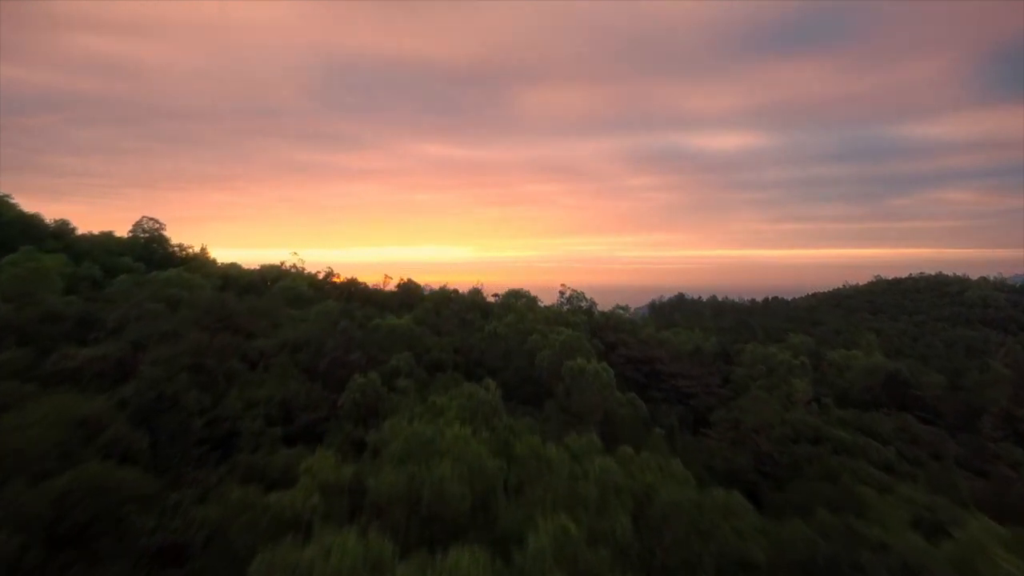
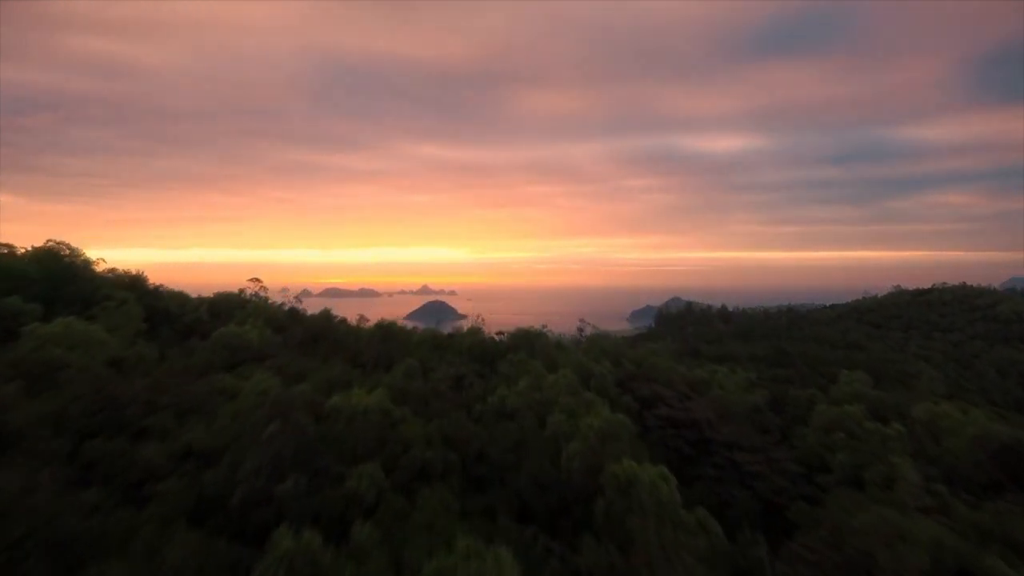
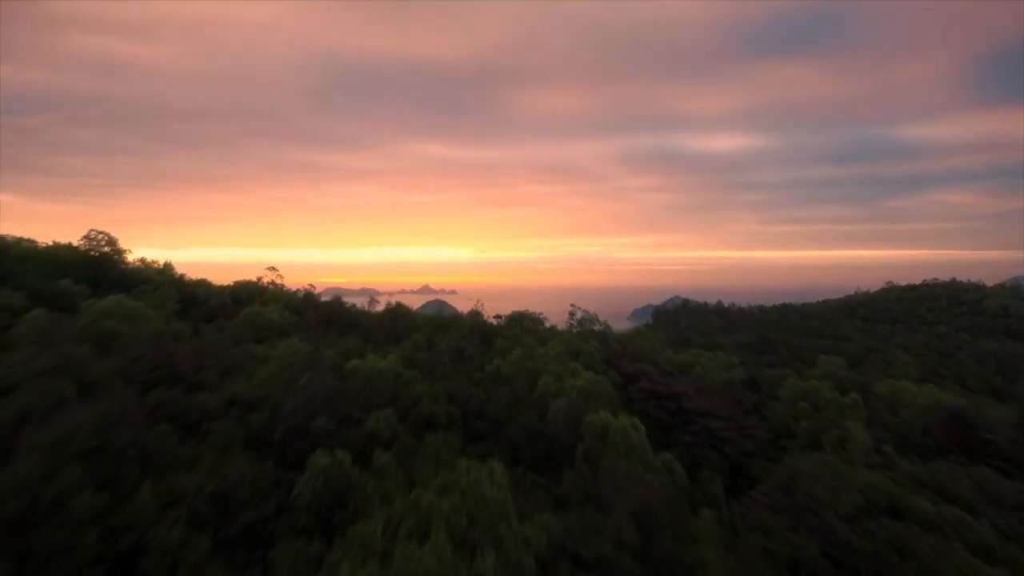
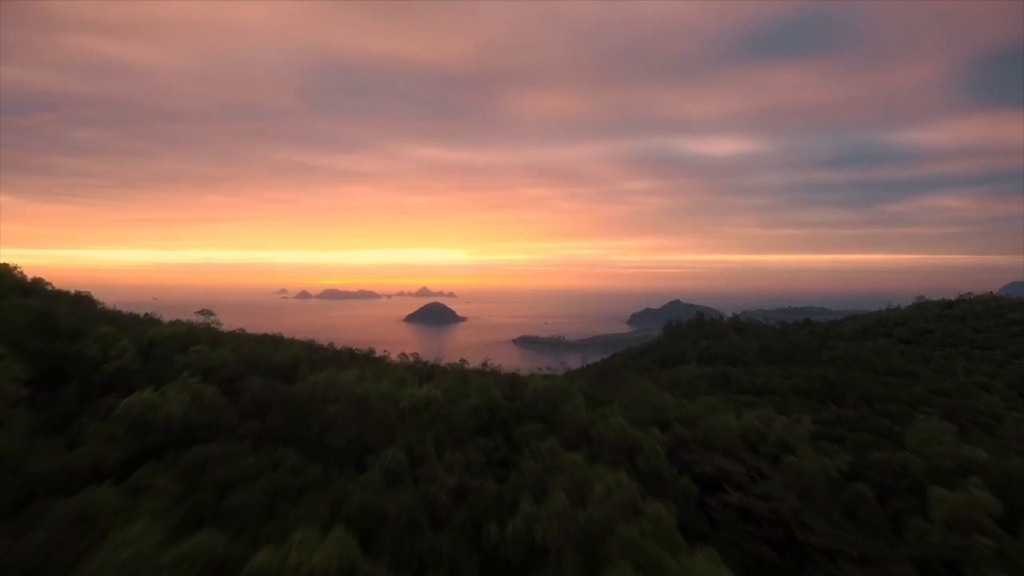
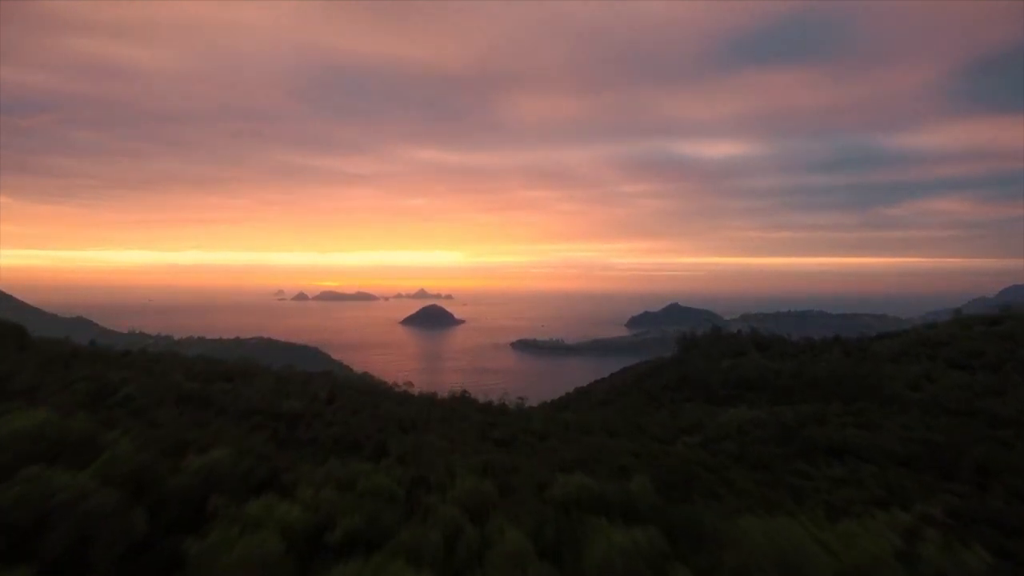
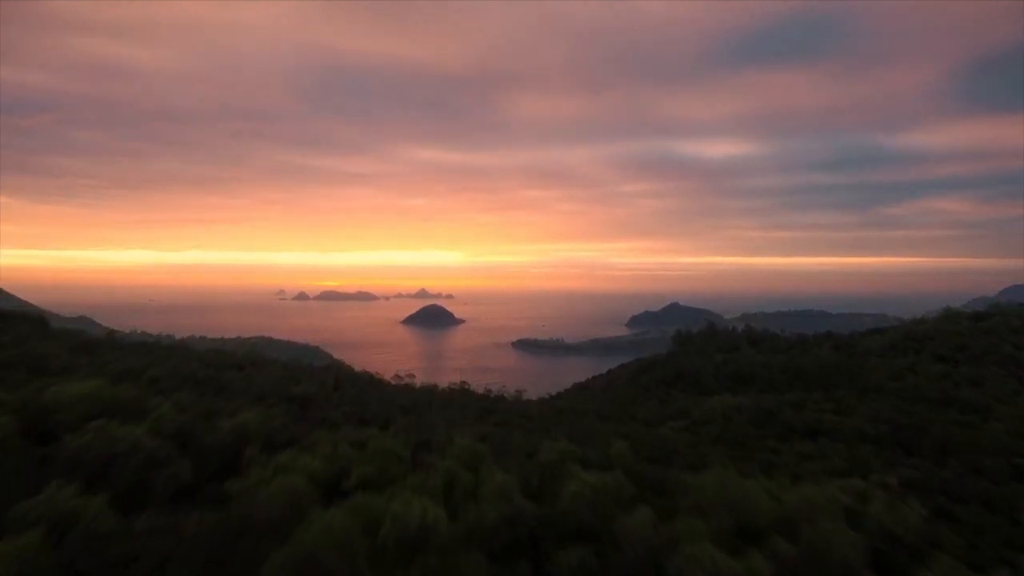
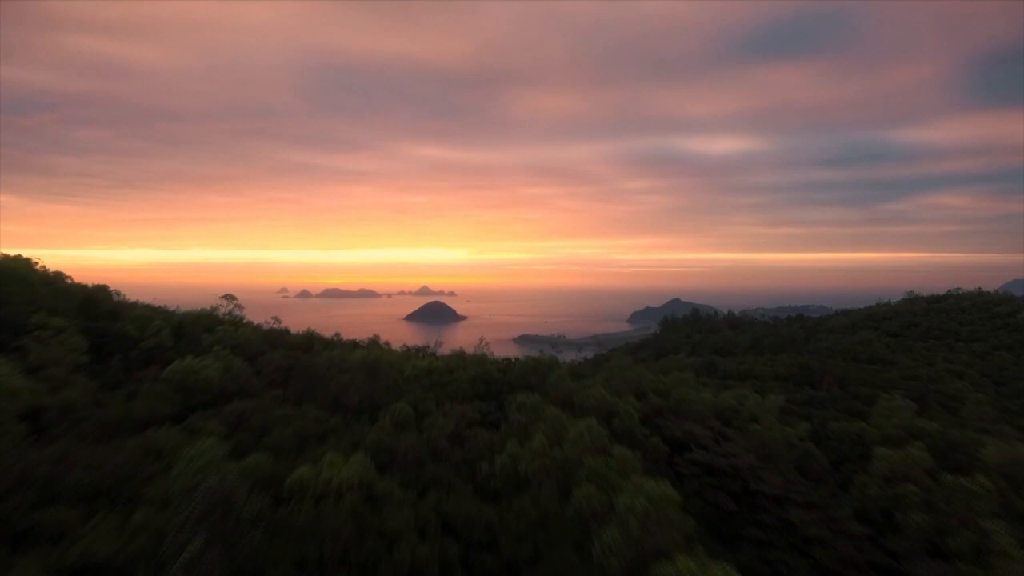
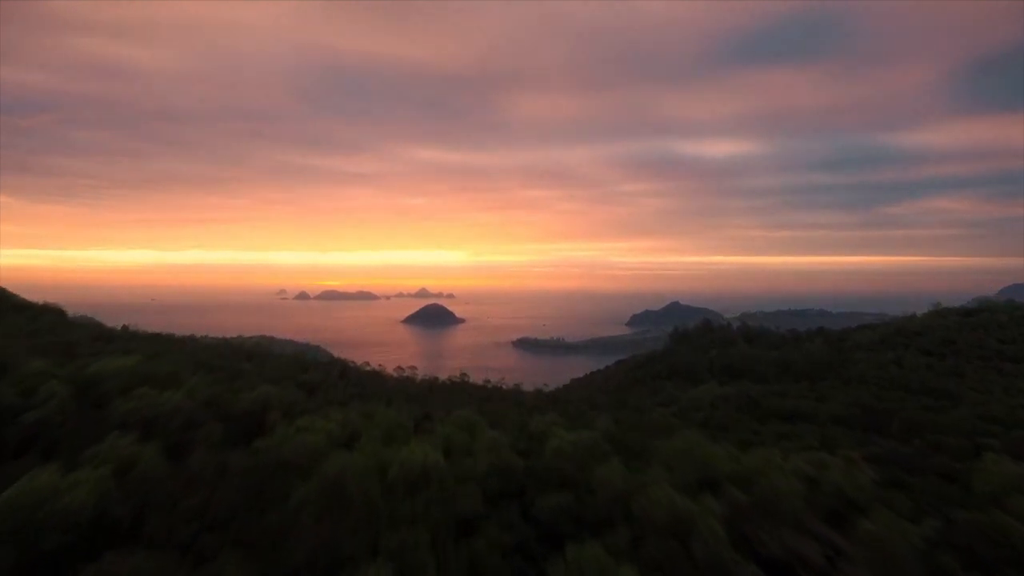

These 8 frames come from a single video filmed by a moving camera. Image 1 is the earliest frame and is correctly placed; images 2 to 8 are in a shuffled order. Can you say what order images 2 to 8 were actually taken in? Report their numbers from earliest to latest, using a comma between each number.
3, 2, 7, 4, 8, 6, 5
